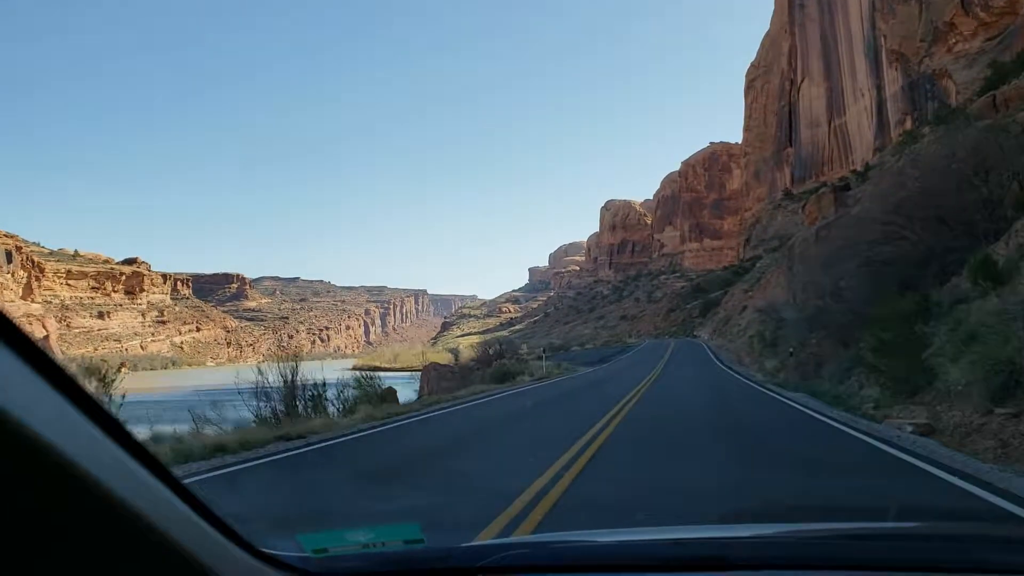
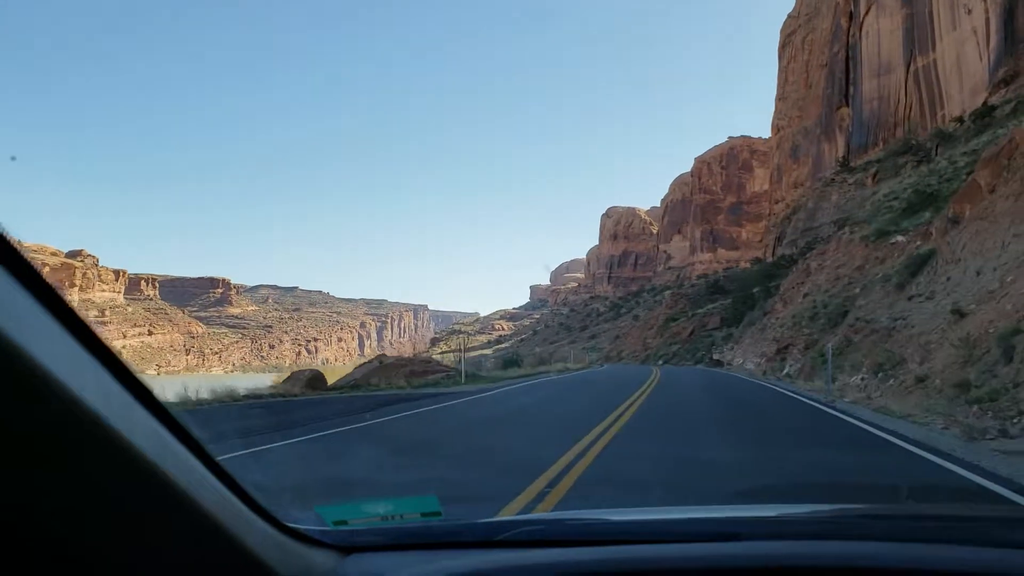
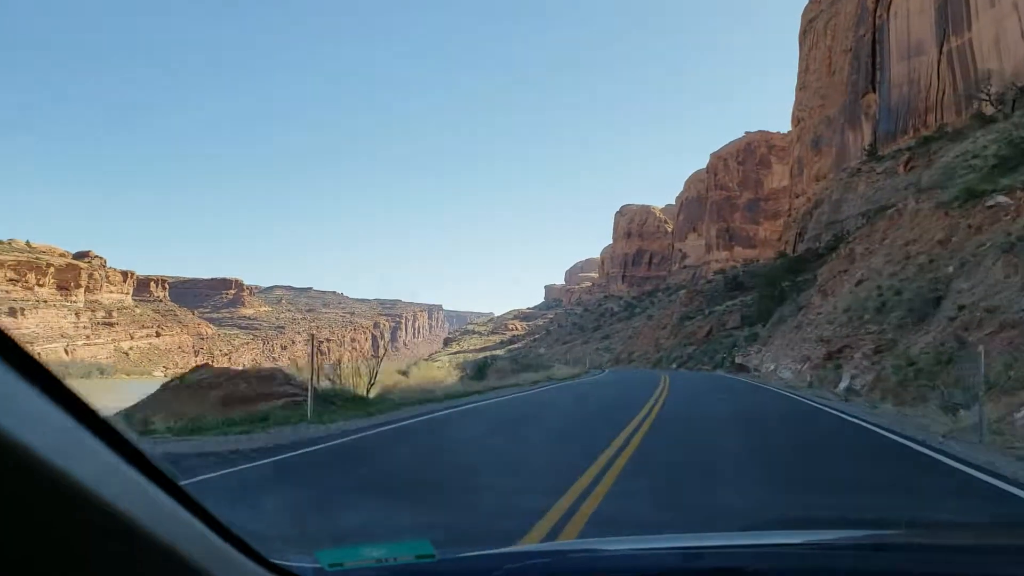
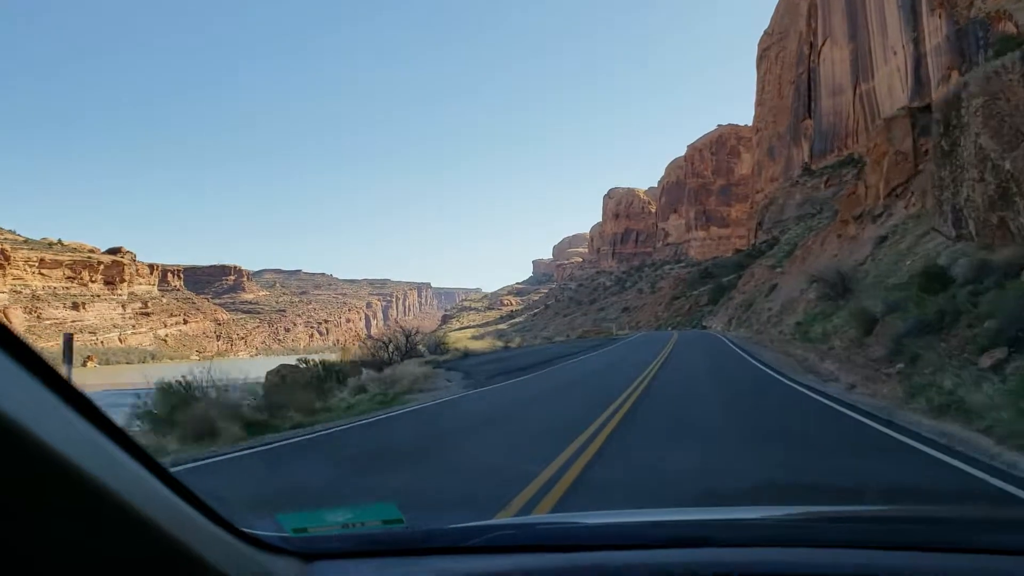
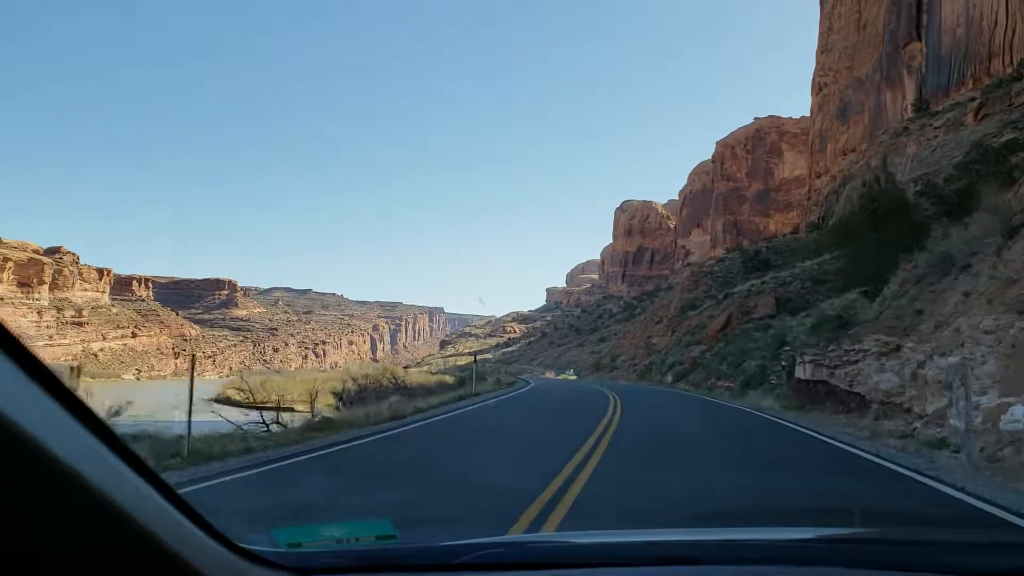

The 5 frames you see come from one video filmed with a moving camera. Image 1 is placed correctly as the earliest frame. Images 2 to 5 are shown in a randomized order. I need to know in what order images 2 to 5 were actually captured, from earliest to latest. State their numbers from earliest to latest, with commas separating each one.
4, 2, 3, 5
